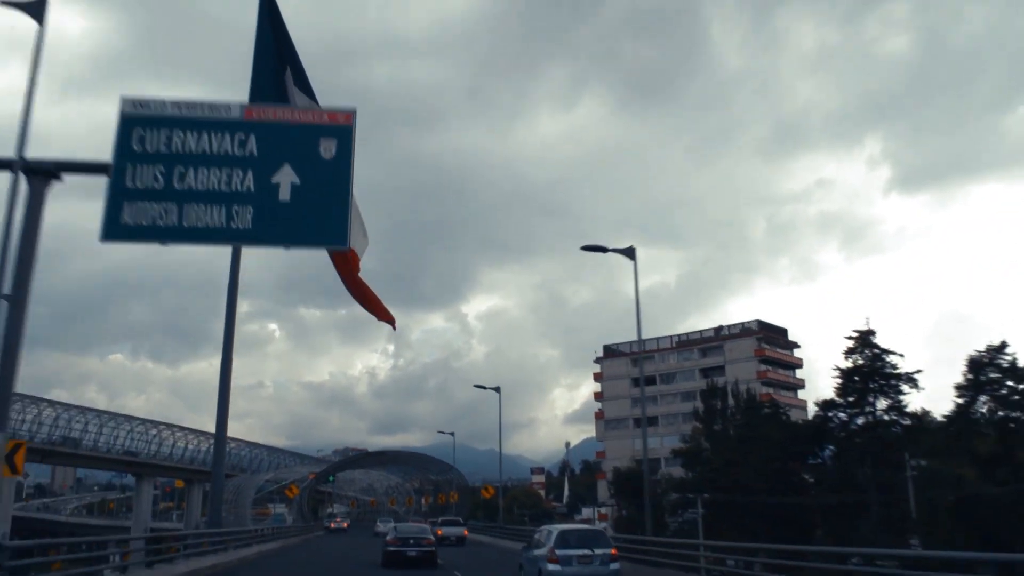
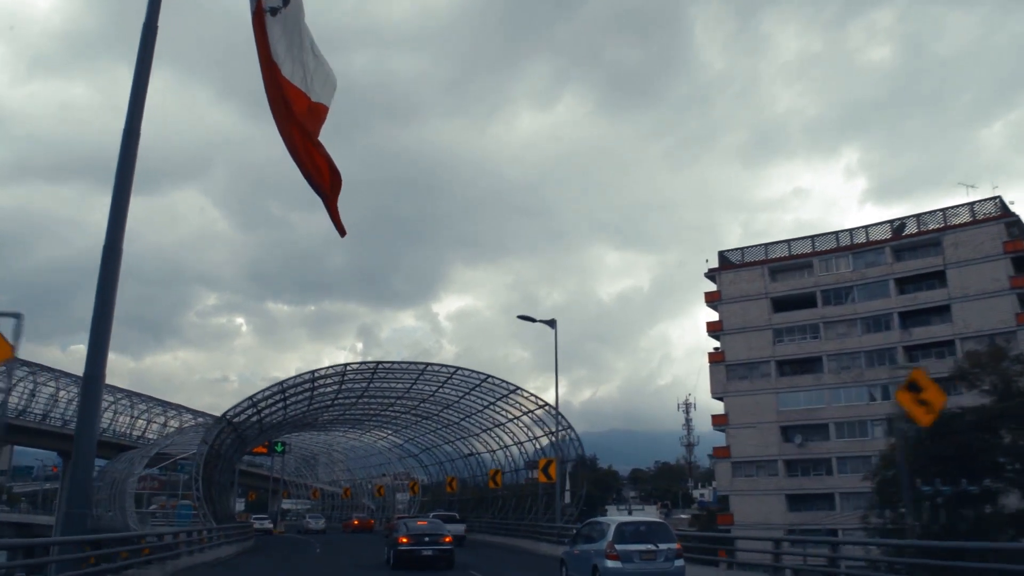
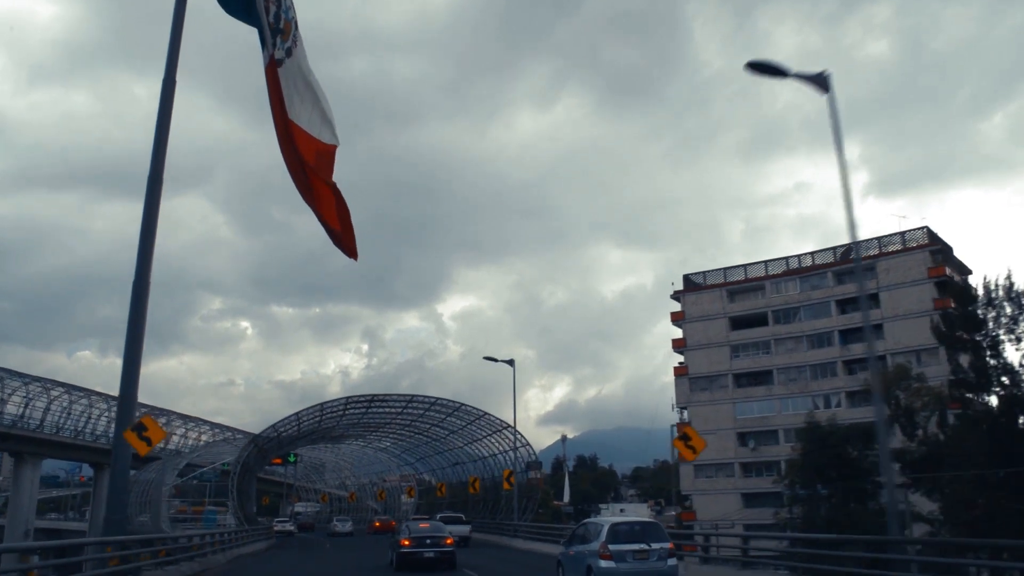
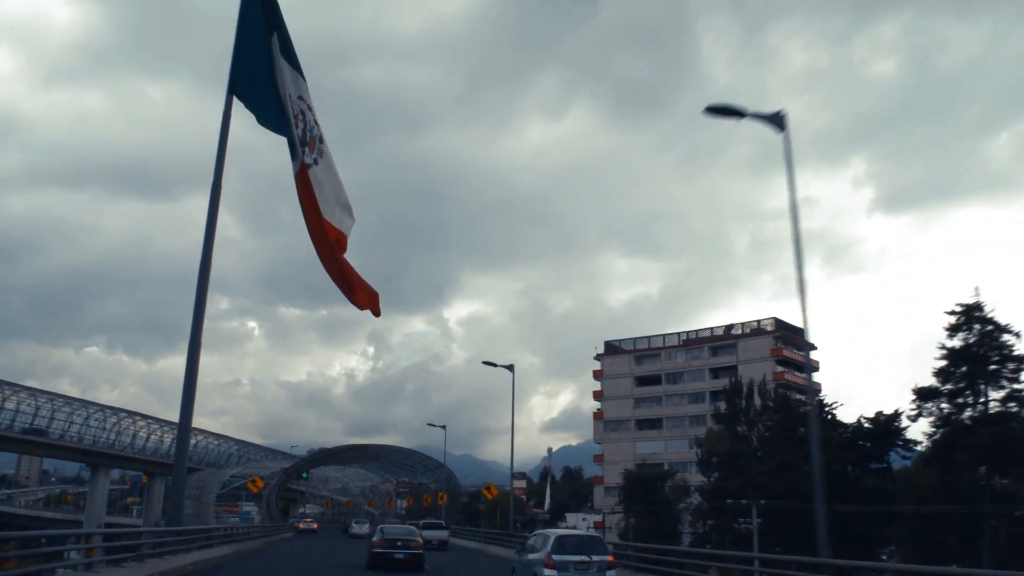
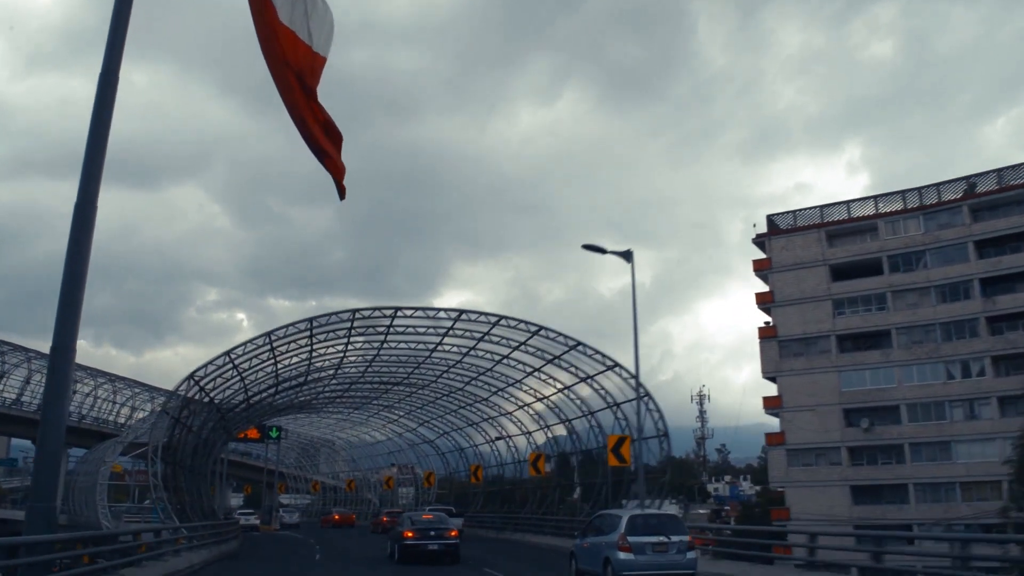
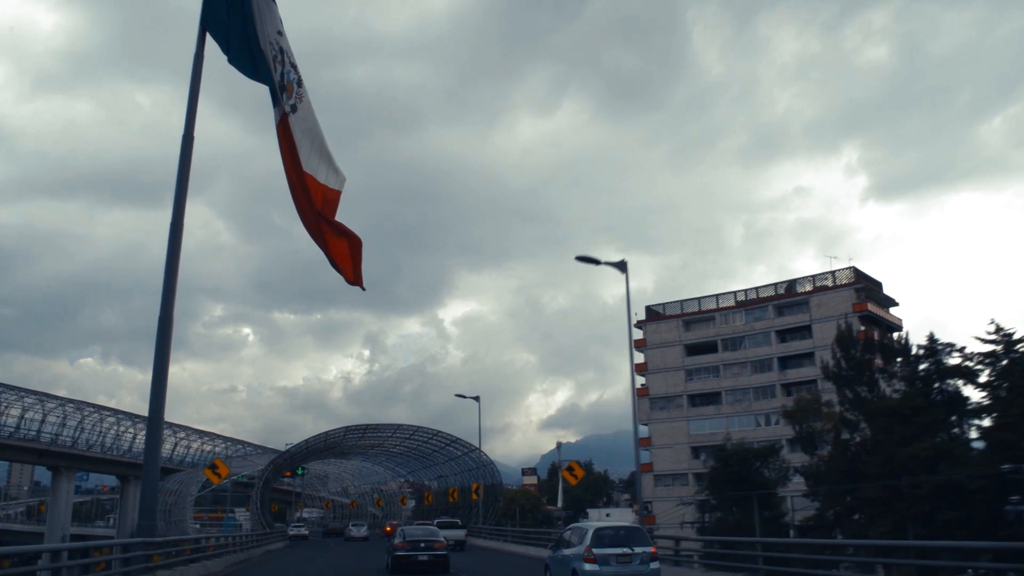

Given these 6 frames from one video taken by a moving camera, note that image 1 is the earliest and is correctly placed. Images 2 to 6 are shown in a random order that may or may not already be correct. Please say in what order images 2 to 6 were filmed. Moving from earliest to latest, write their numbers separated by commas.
4, 6, 3, 2, 5
